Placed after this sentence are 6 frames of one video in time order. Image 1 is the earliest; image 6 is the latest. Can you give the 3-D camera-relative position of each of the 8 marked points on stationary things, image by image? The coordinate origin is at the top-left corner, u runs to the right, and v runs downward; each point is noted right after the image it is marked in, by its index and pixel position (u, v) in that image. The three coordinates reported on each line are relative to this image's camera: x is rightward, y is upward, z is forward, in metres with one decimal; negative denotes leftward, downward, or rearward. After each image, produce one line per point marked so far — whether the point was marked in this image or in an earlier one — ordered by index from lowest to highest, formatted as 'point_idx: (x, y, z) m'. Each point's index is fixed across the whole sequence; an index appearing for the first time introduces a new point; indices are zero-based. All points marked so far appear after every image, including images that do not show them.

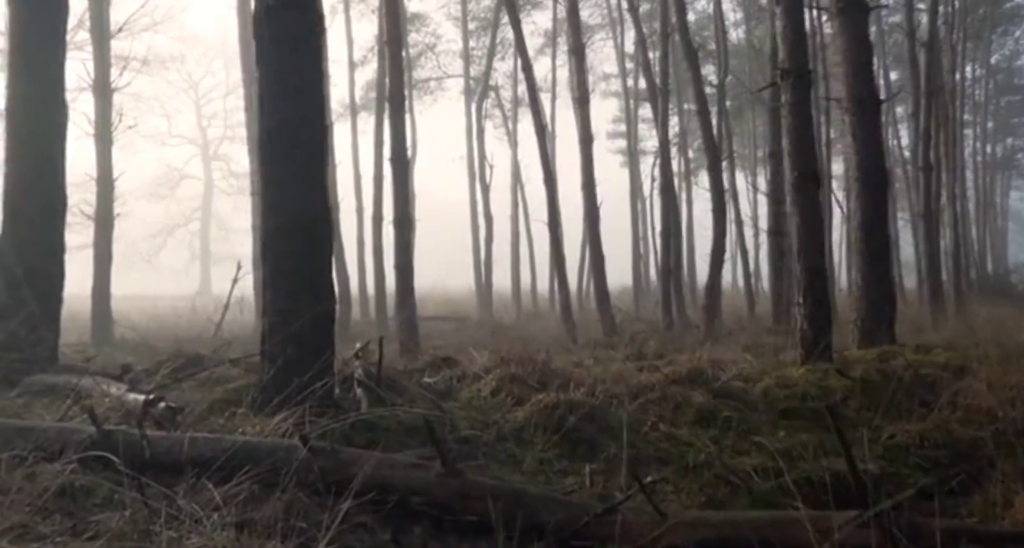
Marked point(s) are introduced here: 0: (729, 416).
0: (+1.6, -1.1, +6.3) m
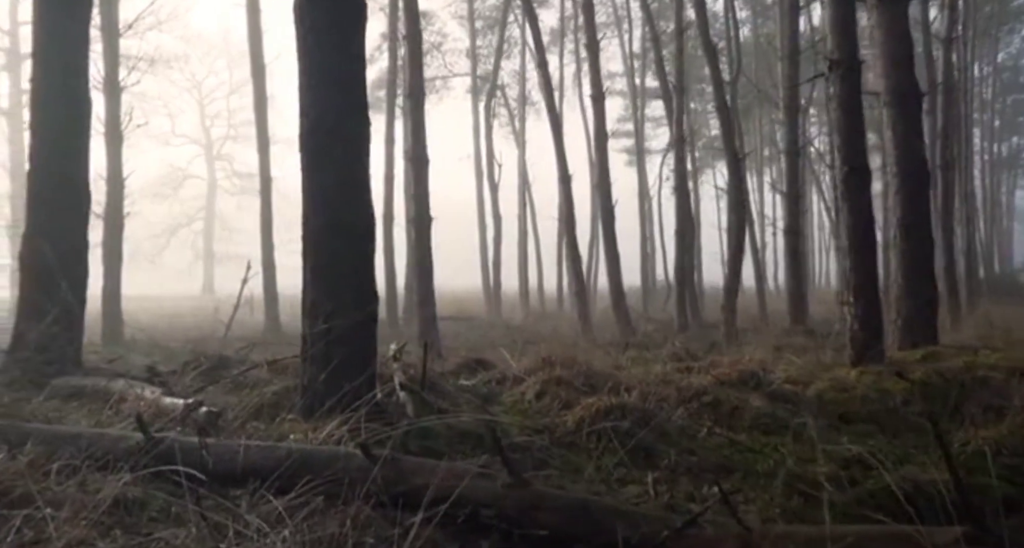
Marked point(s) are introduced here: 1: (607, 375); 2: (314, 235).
0: (+1.9, -1.1, +6.0) m
1: (+0.8, -0.9, +7.4) m
2: (-1.4, +0.3, +6.0) m
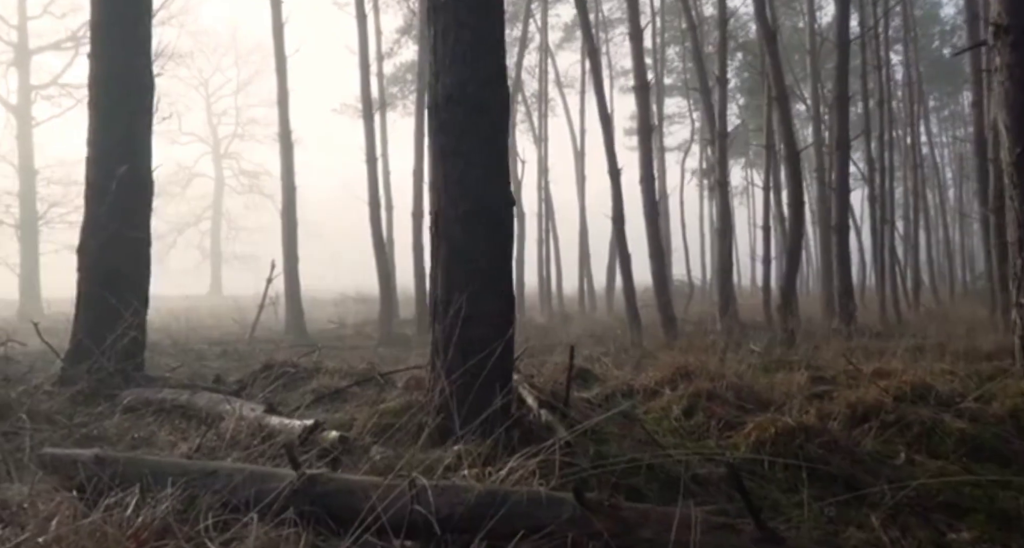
0: (+2.9, -1.1, +5.2) m
1: (+1.8, -0.9, +6.5) m
2: (-0.4, +0.3, +5.1) m
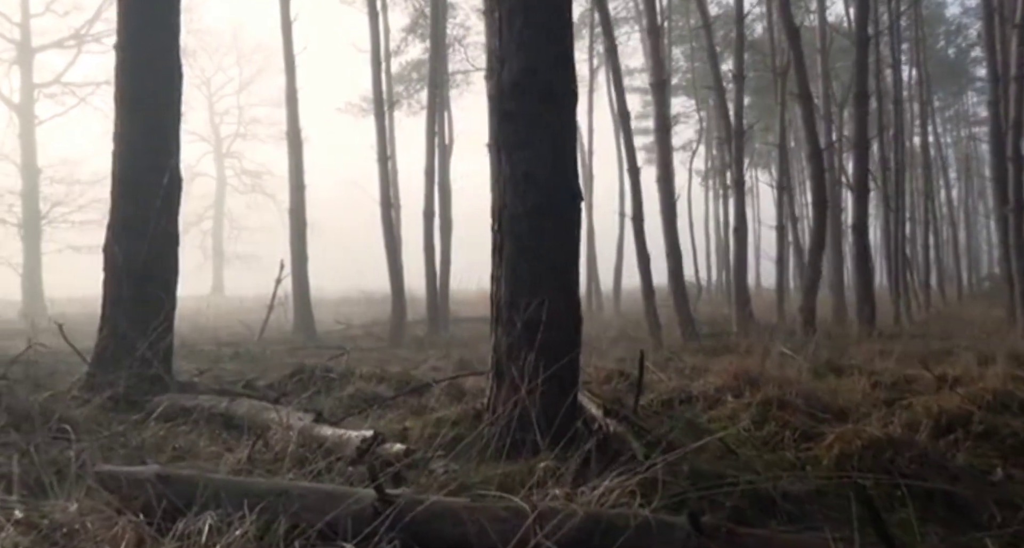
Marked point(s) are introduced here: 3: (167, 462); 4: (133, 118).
0: (+3.3, -1.1, +4.8) m
1: (+2.2, -0.9, +6.2) m
2: (0.0, +0.3, +4.8) m
3: (-1.8, -1.0, +4.6) m
4: (-3.3, +1.3, +7.4) m
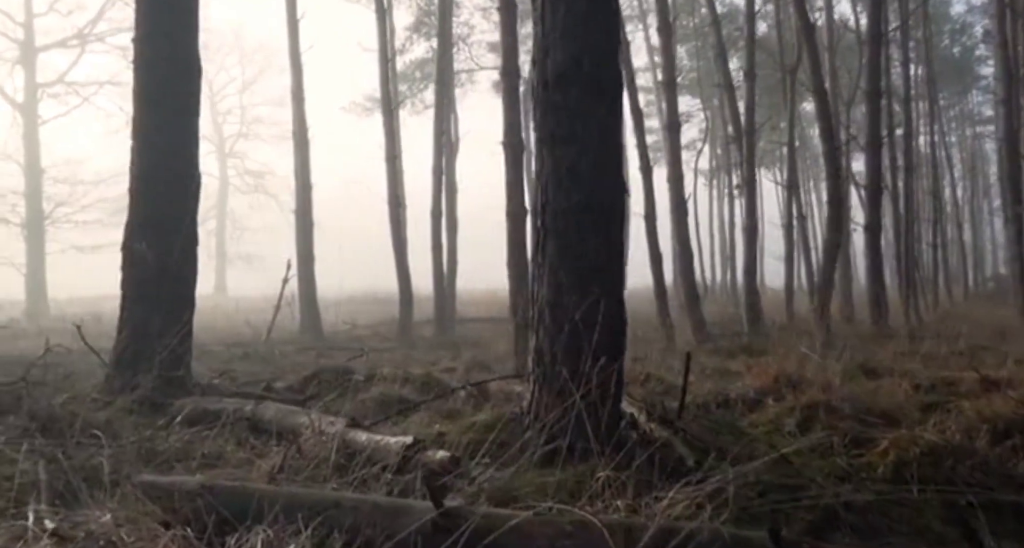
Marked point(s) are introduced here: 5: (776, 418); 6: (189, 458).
0: (+3.5, -1.1, +4.7) m
1: (+2.5, -0.9, +6.0) m
2: (+0.3, +0.3, +4.6) m
3: (-1.6, -1.0, +4.4) m
4: (-3.0, +1.3, +7.2) m
5: (+1.7, -0.9, +5.6) m
6: (-1.8, -1.0, +4.7) m
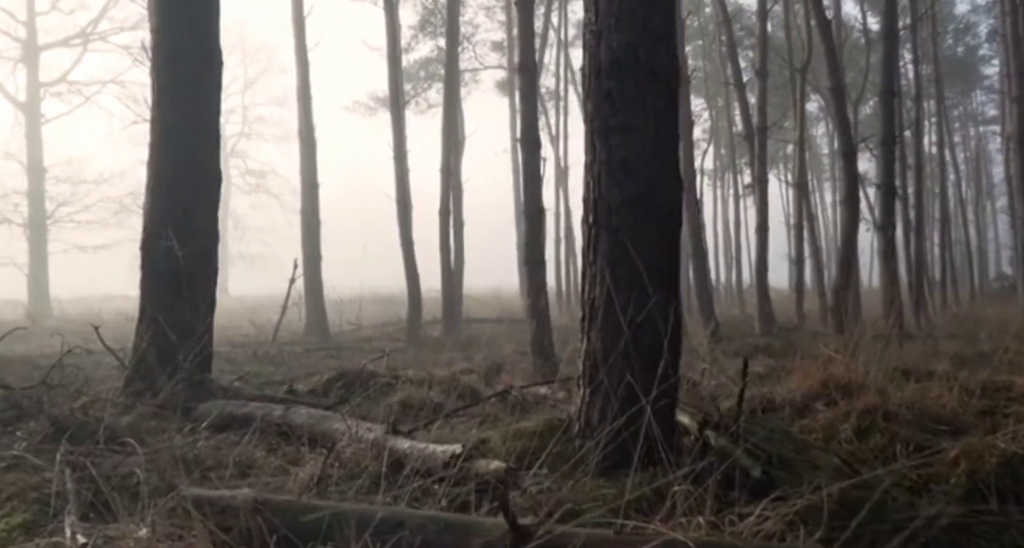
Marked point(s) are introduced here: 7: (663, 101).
0: (+3.8, -1.0, +4.4) m
1: (+2.7, -0.9, +5.8) m
2: (+0.5, +0.3, +4.4) m
3: (-1.3, -1.0, +4.2) m
4: (-2.8, +1.3, +7.0) m
5: (+2.0, -0.9, +5.4) m
6: (-1.5, -1.0, +4.5) m
7: (+0.8, +0.9, +4.4) m
